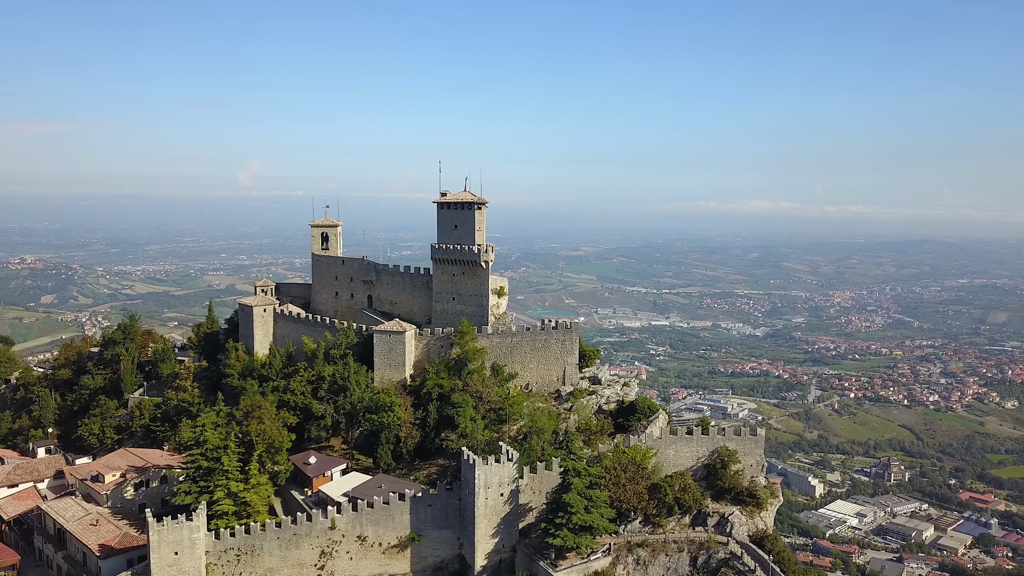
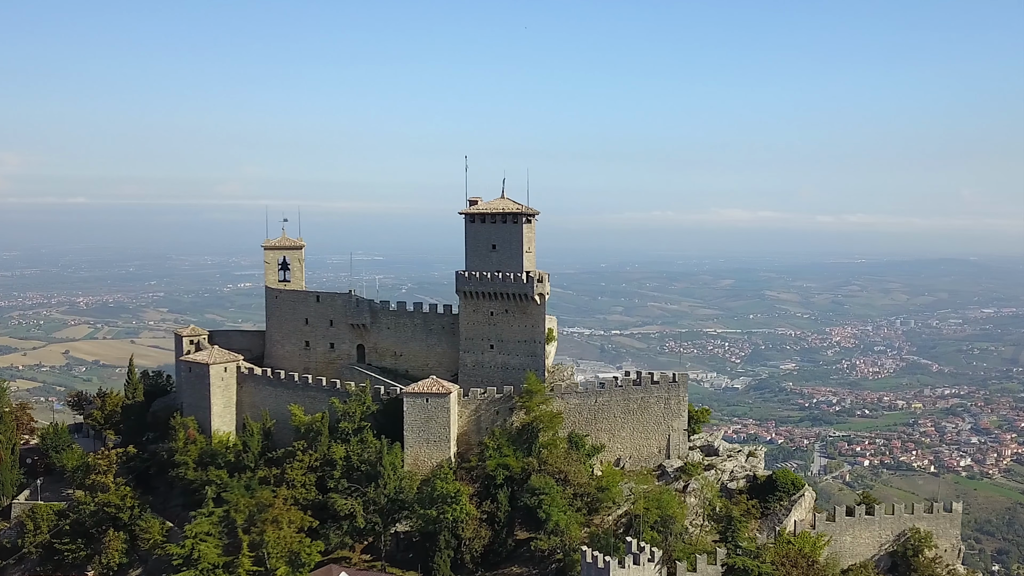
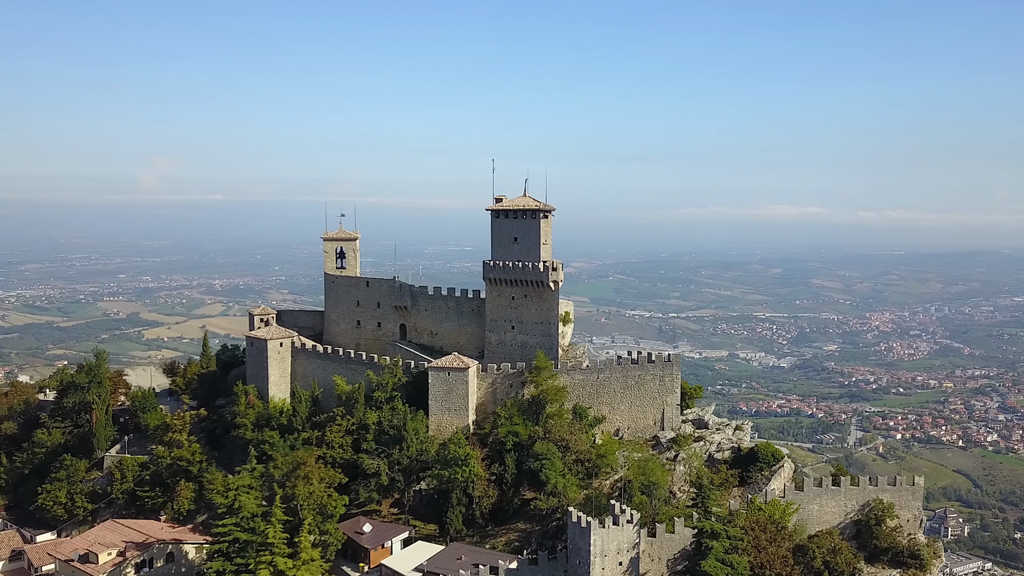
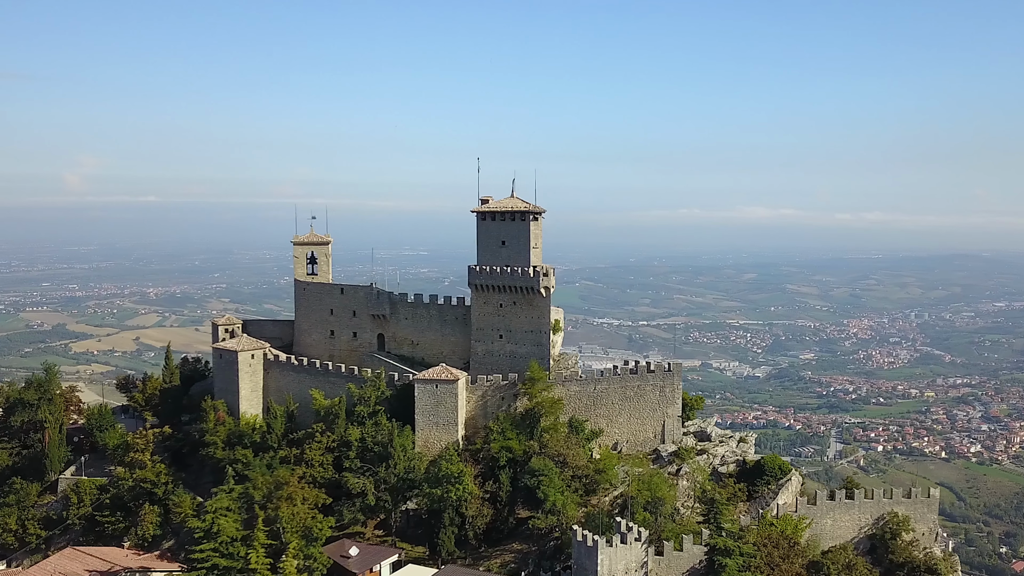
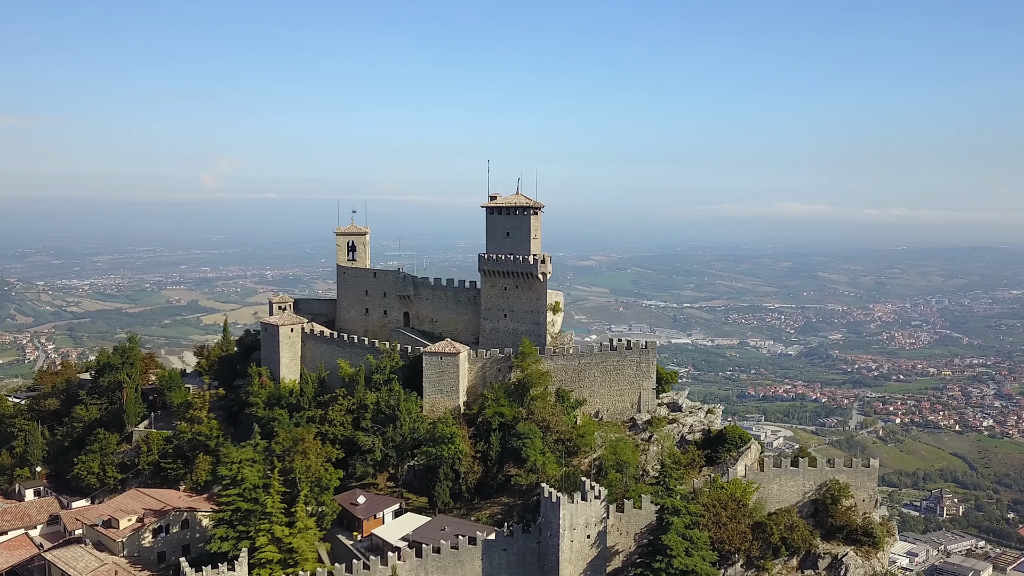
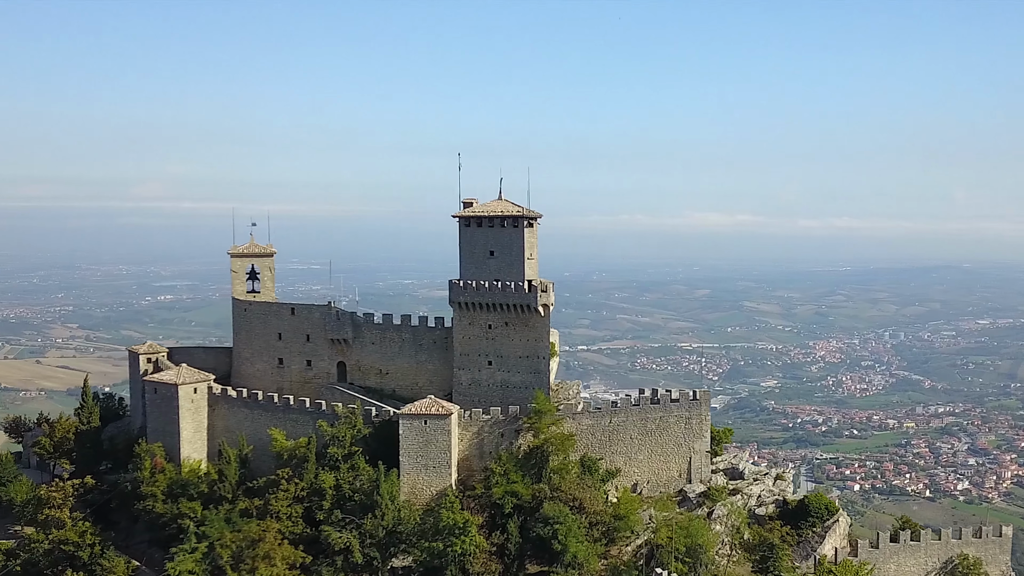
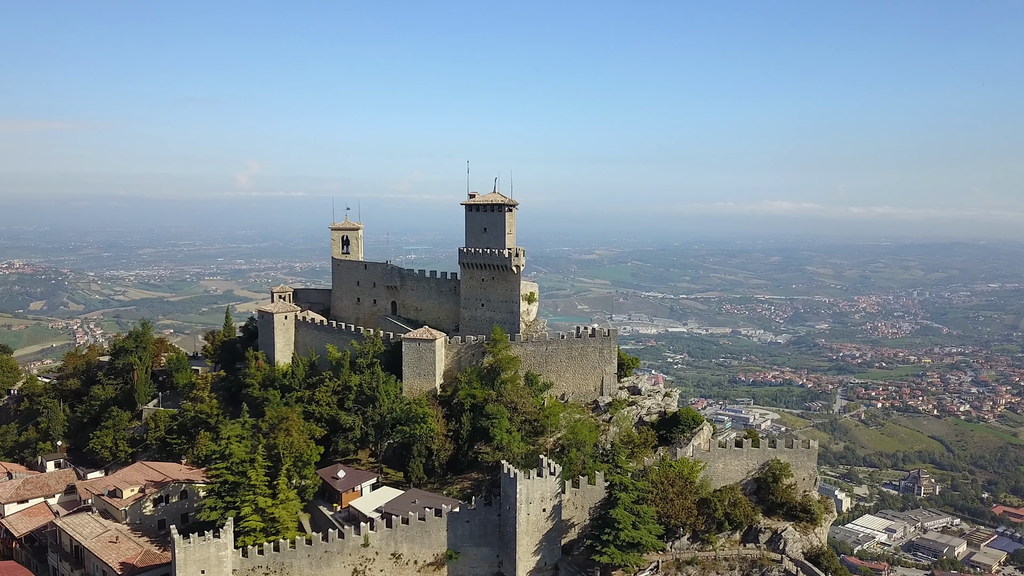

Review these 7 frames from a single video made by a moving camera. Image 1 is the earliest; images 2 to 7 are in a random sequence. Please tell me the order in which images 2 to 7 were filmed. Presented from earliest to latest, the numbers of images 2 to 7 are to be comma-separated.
7, 5, 3, 4, 2, 6
